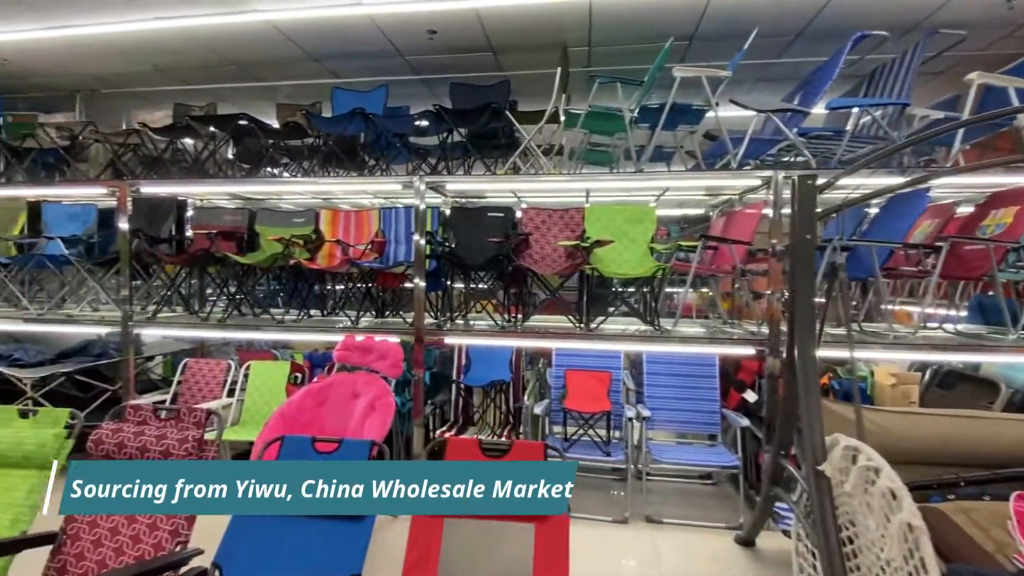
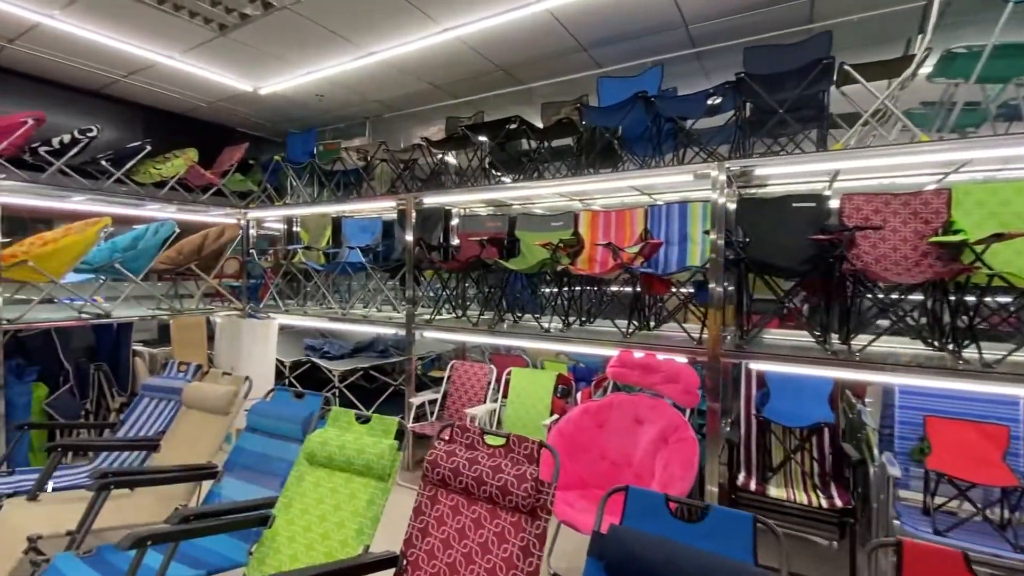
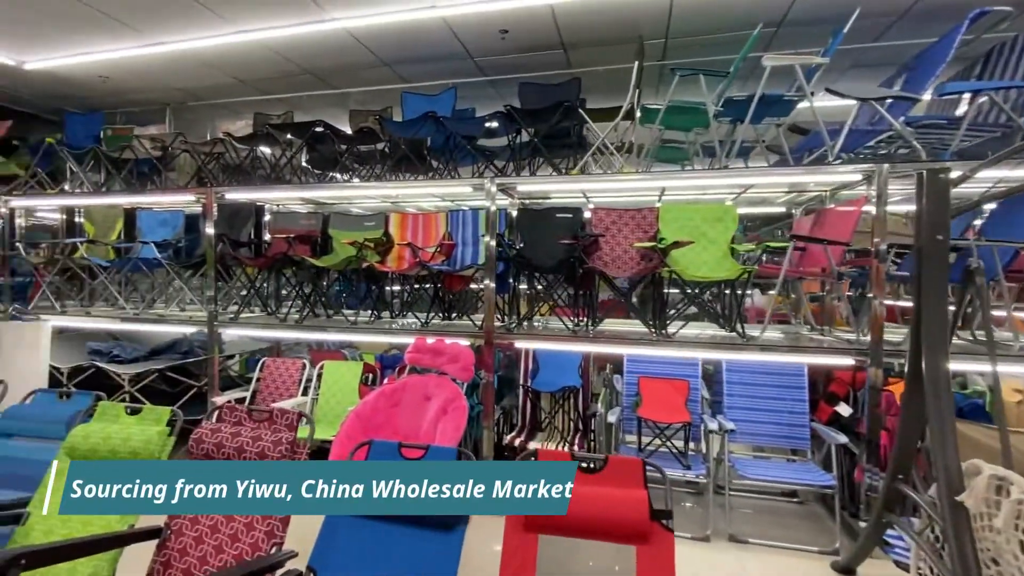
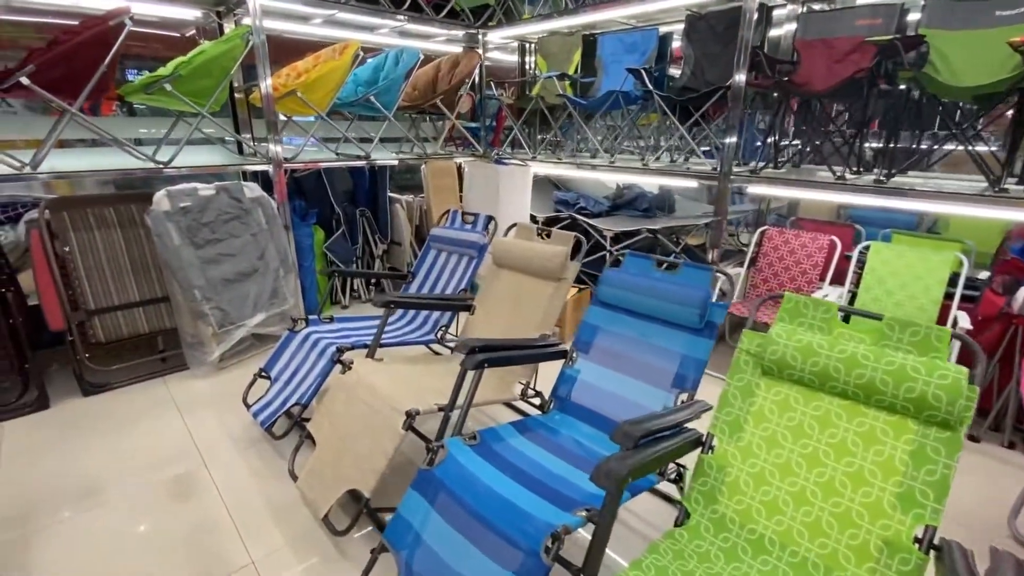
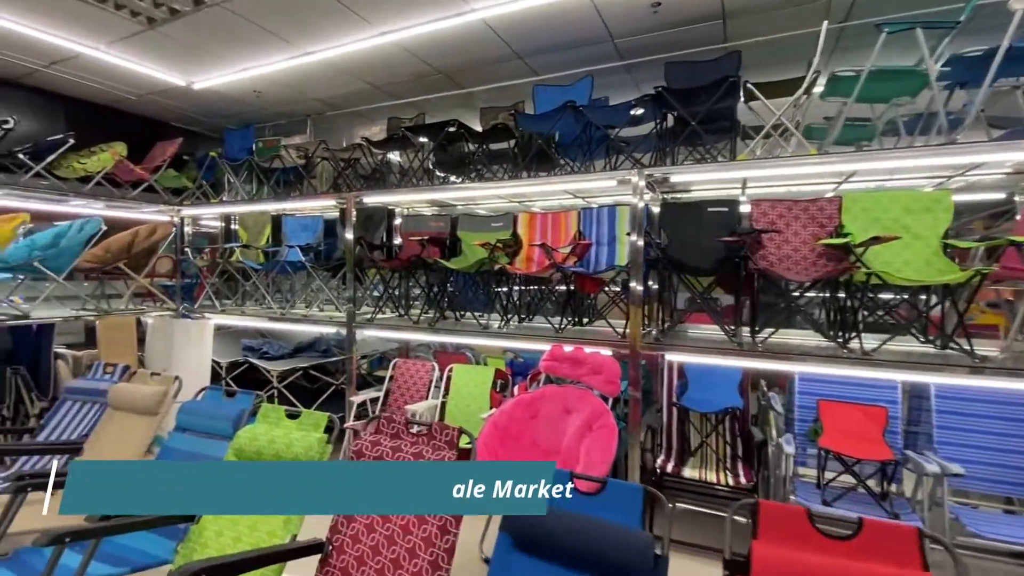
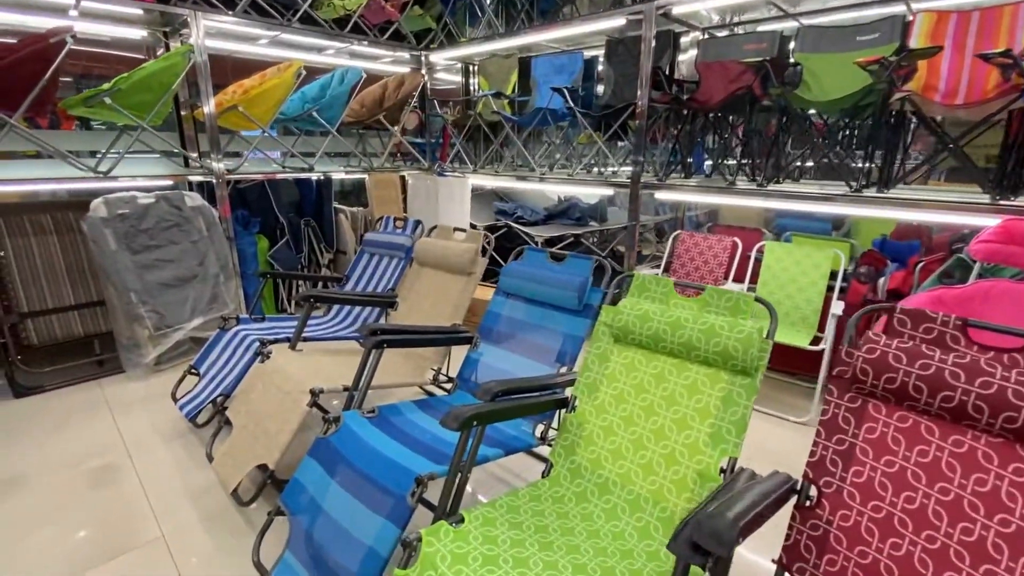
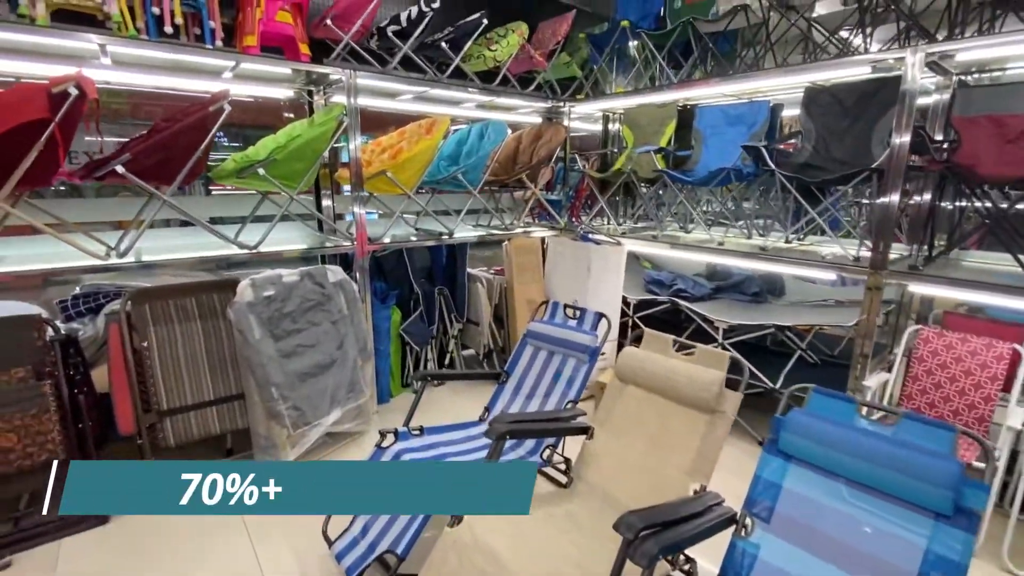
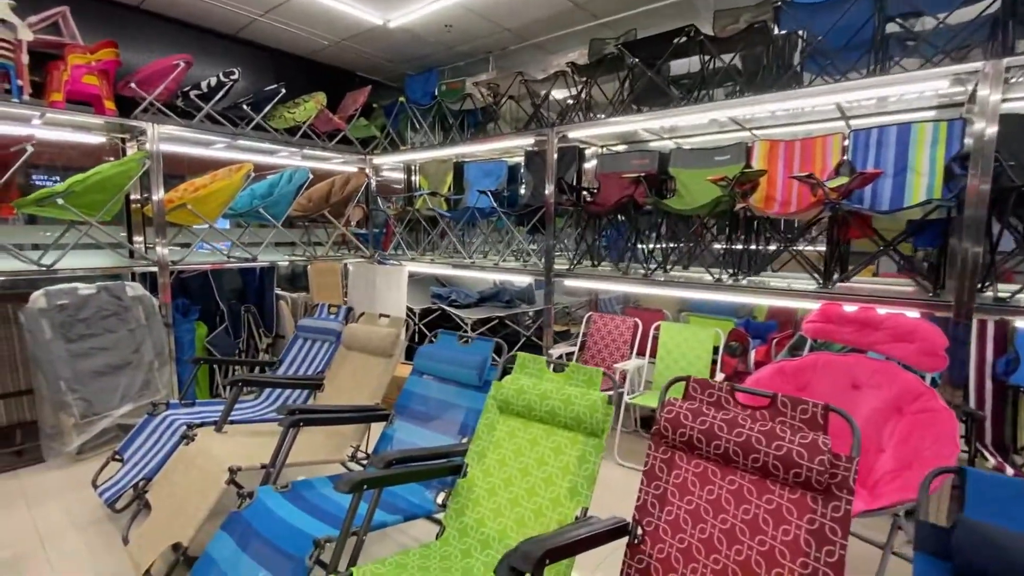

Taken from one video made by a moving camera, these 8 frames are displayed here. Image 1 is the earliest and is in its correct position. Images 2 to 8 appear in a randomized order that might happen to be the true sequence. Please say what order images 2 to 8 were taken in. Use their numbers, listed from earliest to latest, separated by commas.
3, 5, 2, 8, 6, 4, 7
